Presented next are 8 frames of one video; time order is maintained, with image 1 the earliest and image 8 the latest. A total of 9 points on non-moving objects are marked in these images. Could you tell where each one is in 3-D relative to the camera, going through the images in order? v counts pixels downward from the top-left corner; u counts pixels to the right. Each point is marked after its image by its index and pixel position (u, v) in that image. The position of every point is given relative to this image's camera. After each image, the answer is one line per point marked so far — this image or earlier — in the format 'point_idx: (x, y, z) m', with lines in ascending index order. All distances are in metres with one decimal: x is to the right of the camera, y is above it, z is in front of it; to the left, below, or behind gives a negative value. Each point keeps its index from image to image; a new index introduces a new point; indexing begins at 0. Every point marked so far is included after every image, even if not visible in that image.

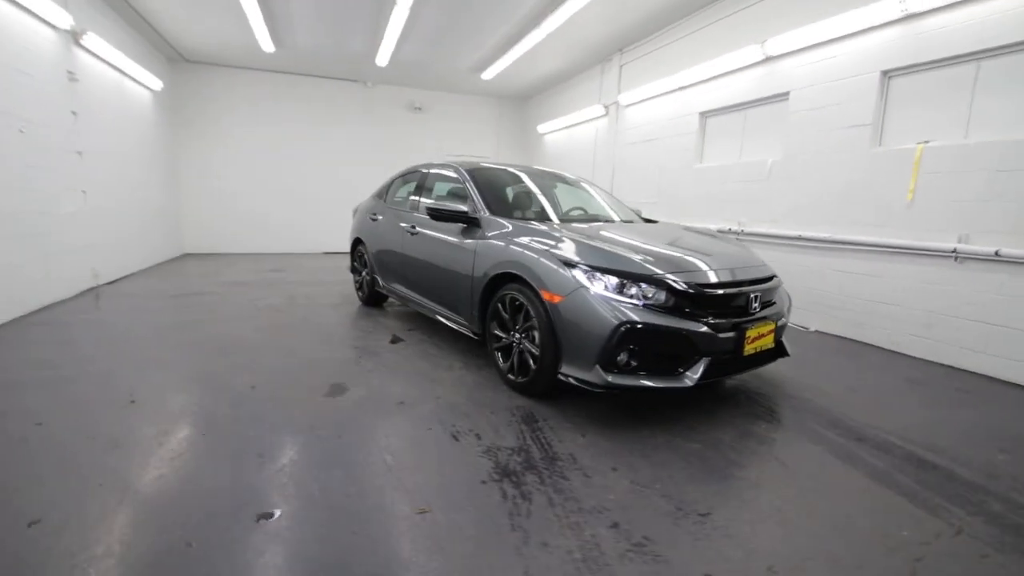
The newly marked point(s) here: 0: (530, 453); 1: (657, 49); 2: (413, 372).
0: (+0.1, -0.8, +2.4) m
1: (+2.2, +3.6, +7.3) m
2: (-0.7, -0.6, +3.5) m
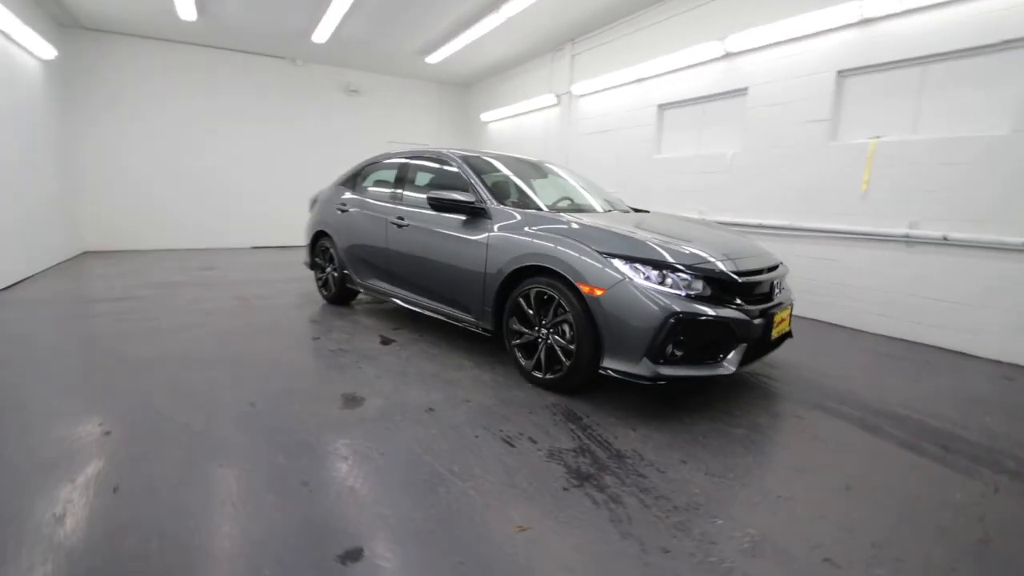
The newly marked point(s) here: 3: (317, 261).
0: (+0.4, -0.8, +2.3) m
1: (+1.5, +3.8, +7.4) m
2: (-0.6, -0.6, +3.2) m
3: (-2.1, +0.3, +5.3) m
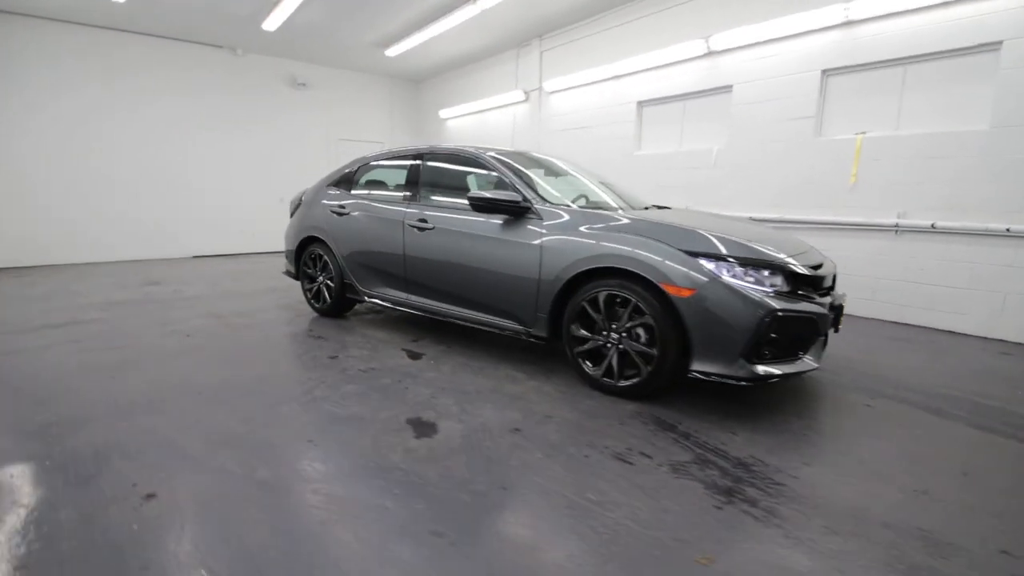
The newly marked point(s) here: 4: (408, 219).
0: (+1.0, -0.8, +2.2) m
1: (+1.1, +3.9, +7.4) m
2: (-0.2, -0.6, +3.0) m
3: (-2.0, +0.2, +4.8) m
4: (-0.8, +0.5, +3.8) m
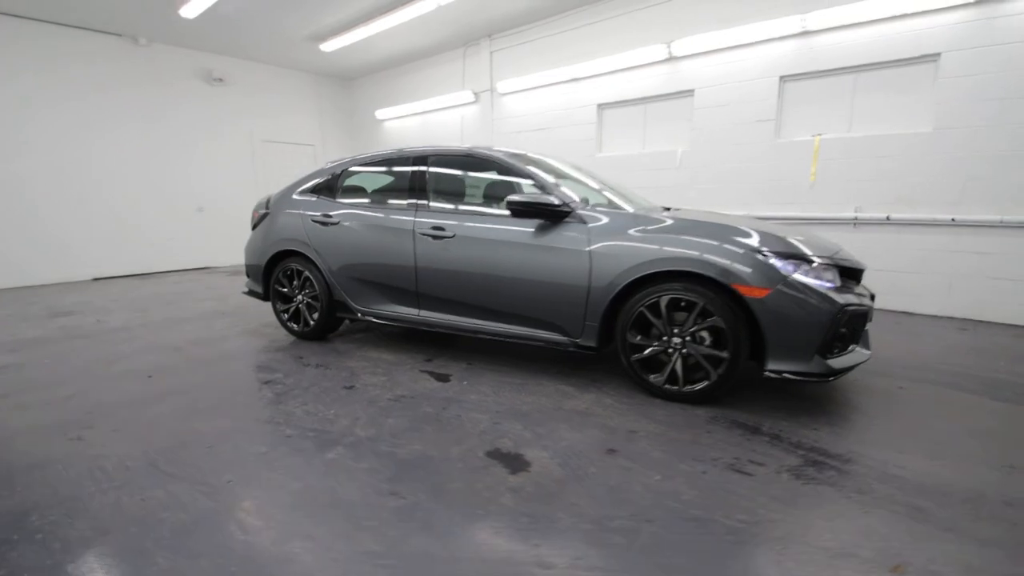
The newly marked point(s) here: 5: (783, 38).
0: (+1.4, -0.8, +2.2) m
1: (+0.4, +3.8, +7.3) m
2: (+0.2, -0.7, +2.8) m
3: (-2.0, 0.0, +4.2) m
4: (-0.6, +0.4, +3.5) m
5: (+3.0, +2.8, +5.3) m
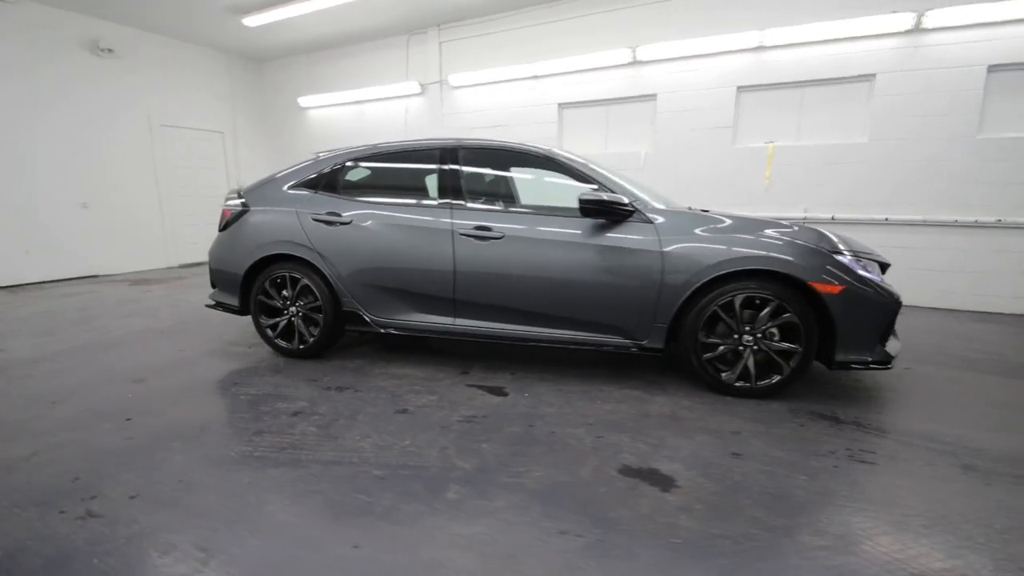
0: (+2.0, -0.8, +2.4) m
1: (-0.3, +3.8, +7.1) m
2: (+0.7, -0.7, +2.6) m
3: (-1.8, -0.1, +3.5) m
4: (-0.3, +0.4, +3.1) m
5: (+2.7, +2.8, +5.8) m
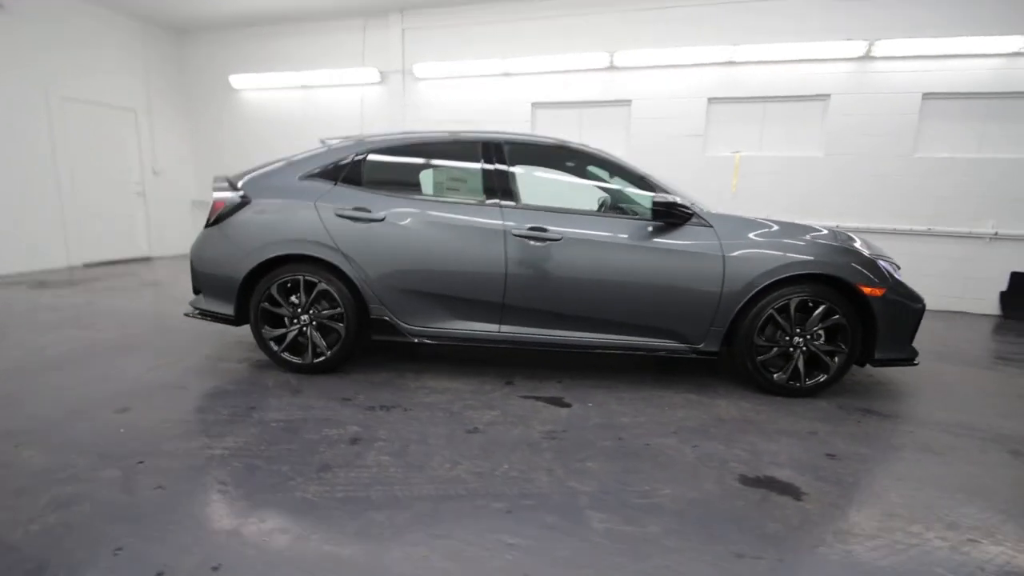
0: (+2.5, -0.8, +2.6) m
1: (-0.7, +3.8, +6.8) m
2: (+1.1, -0.7, +2.6) m
3: (-1.5, -0.1, +3.0) m
4: (0.0, +0.4, +2.9) m
5: (+2.5, +2.8, +6.1) m
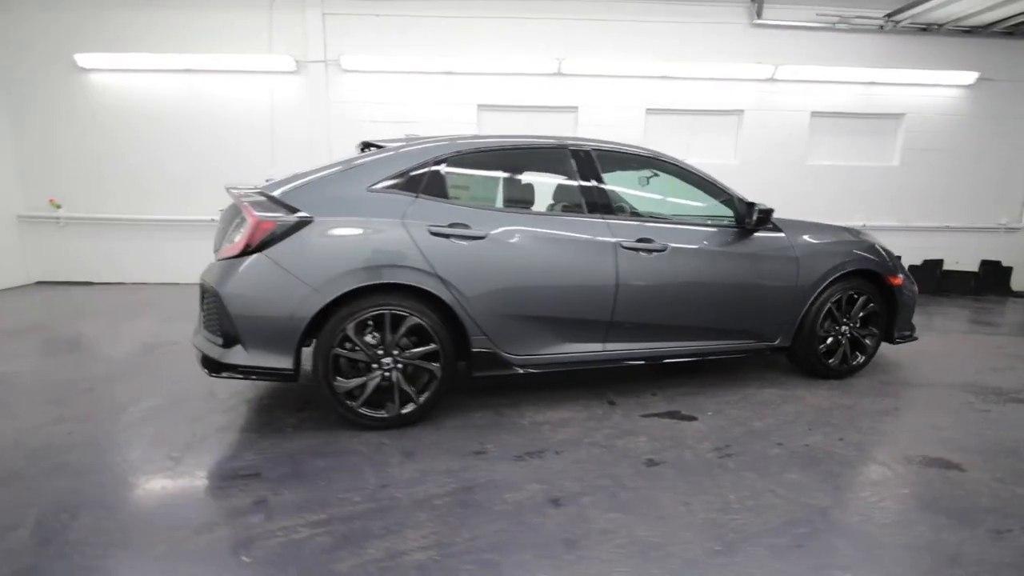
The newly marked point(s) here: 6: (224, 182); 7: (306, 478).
0: (+3.1, -0.7, +3.2) m
1: (-1.5, +3.6, +6.2) m
2: (+1.8, -0.7, +2.8) m
3: (-0.9, -0.3, +2.4) m
4: (+0.6, +0.3, +2.8) m
5: (+1.8, +2.9, +6.5) m
6: (-3.8, +1.4, +6.3) m
7: (-0.9, -0.8, +2.1) m
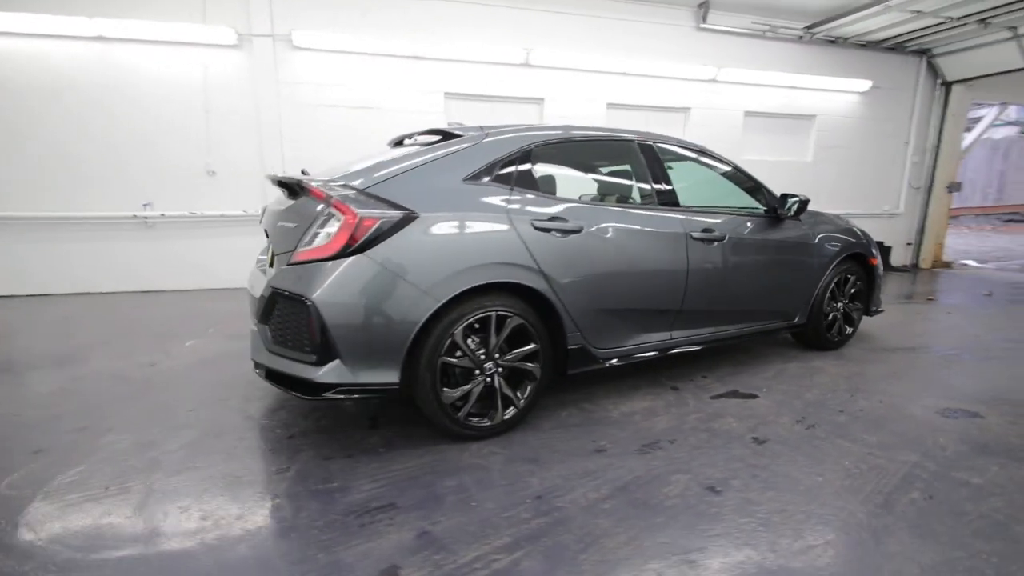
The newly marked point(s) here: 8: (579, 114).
0: (+3.4, -0.5, +3.9) m
1: (-1.9, +3.6, +5.7) m
2: (+2.2, -0.6, +3.2) m
3: (-0.3, -0.3, +2.2) m
4: (+1.0, +0.3, +2.8) m
5: (+1.3, +3.0, +6.7) m
6: (-4.0, +1.3, +5.4) m
7: (-0.2, -0.9, +1.9) m
8: (+0.9, +2.4, +6.7) m
